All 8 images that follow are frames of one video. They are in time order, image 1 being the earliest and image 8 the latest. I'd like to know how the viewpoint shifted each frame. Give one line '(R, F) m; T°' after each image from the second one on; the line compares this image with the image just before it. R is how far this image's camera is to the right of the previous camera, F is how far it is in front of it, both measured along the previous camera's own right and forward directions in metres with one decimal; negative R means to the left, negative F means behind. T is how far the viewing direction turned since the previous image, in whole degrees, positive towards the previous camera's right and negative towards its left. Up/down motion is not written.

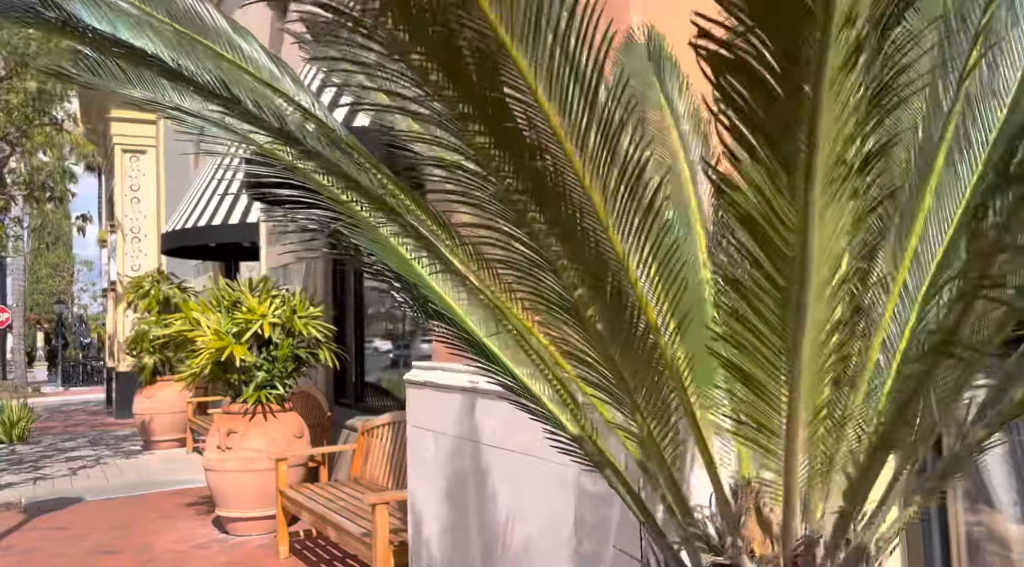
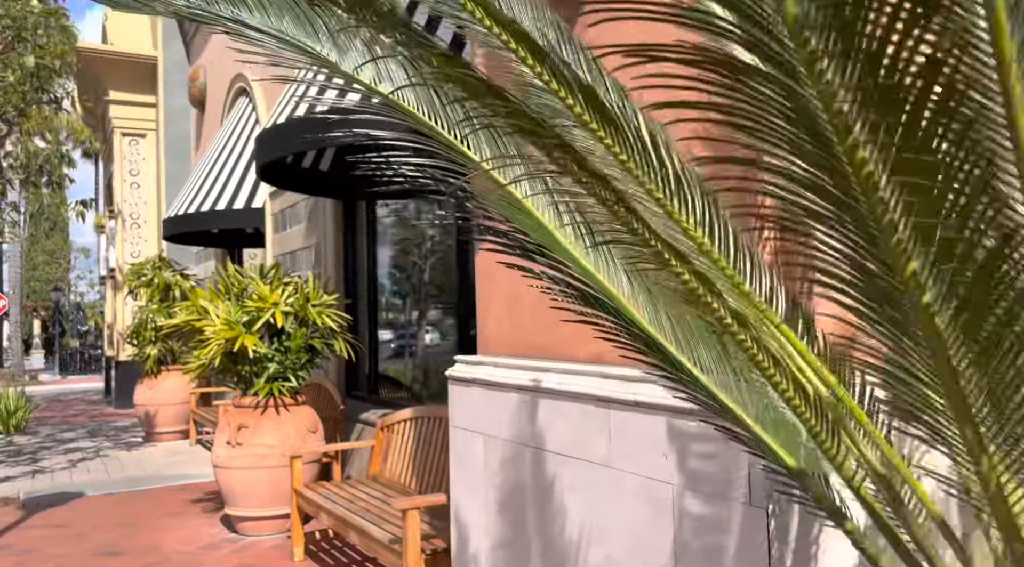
(-0.2, +0.4) m; 0°
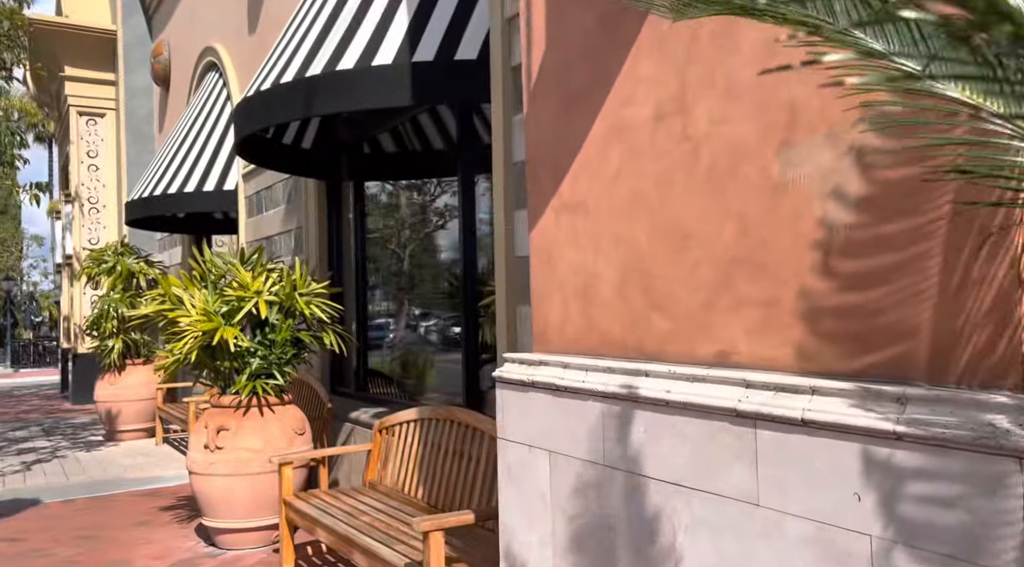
(-0.3, +0.6) m; +3°
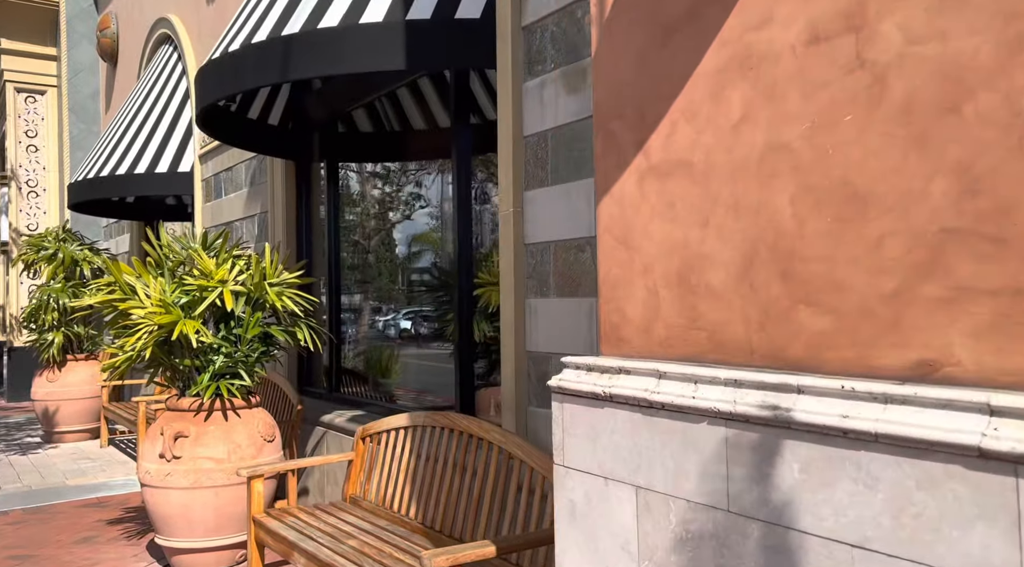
(-0.3, +0.6) m; +3°
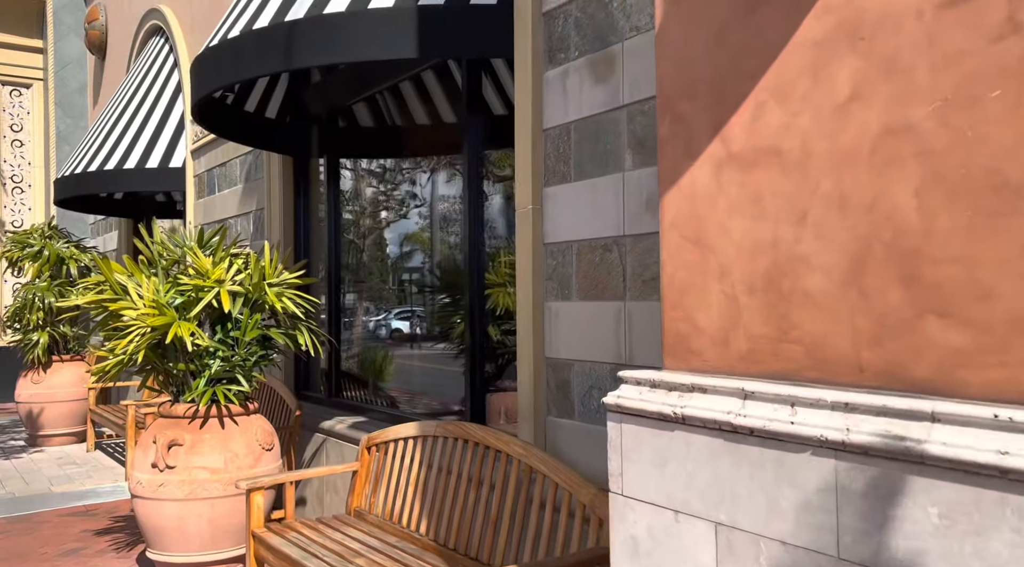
(-0.1, +0.2) m; +1°
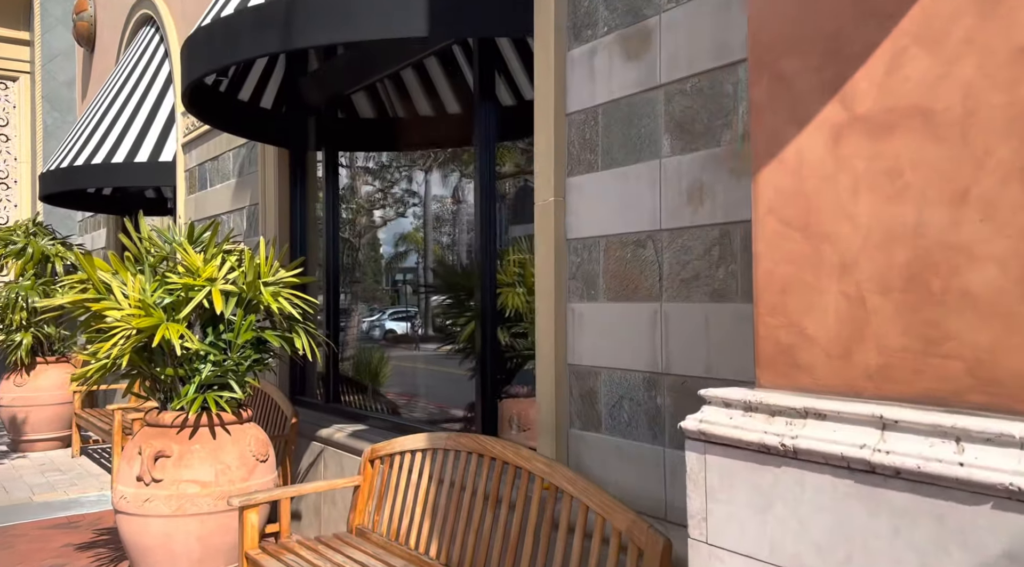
(-0.1, +0.3) m; +1°
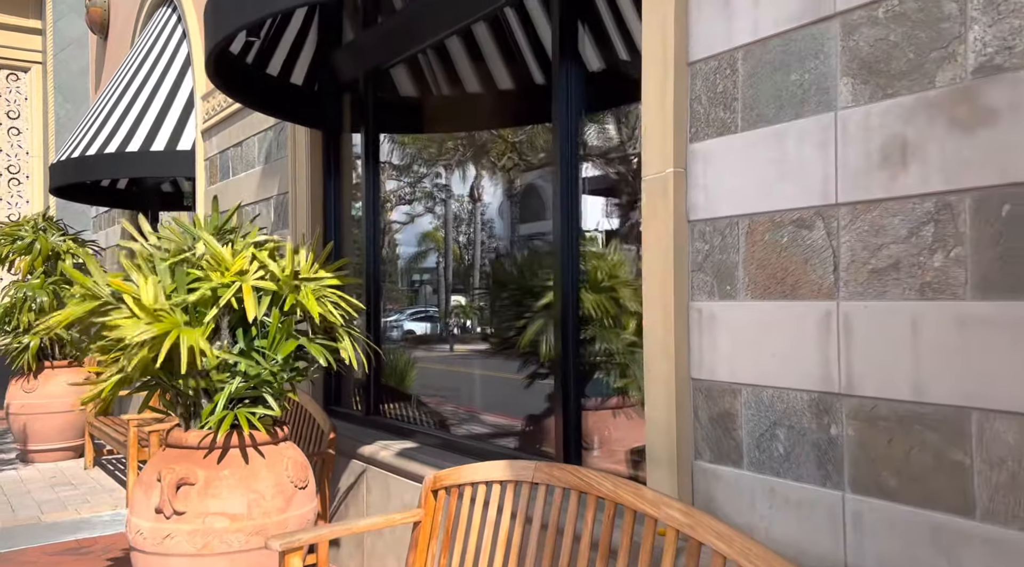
(-0.3, +0.7) m; -1°
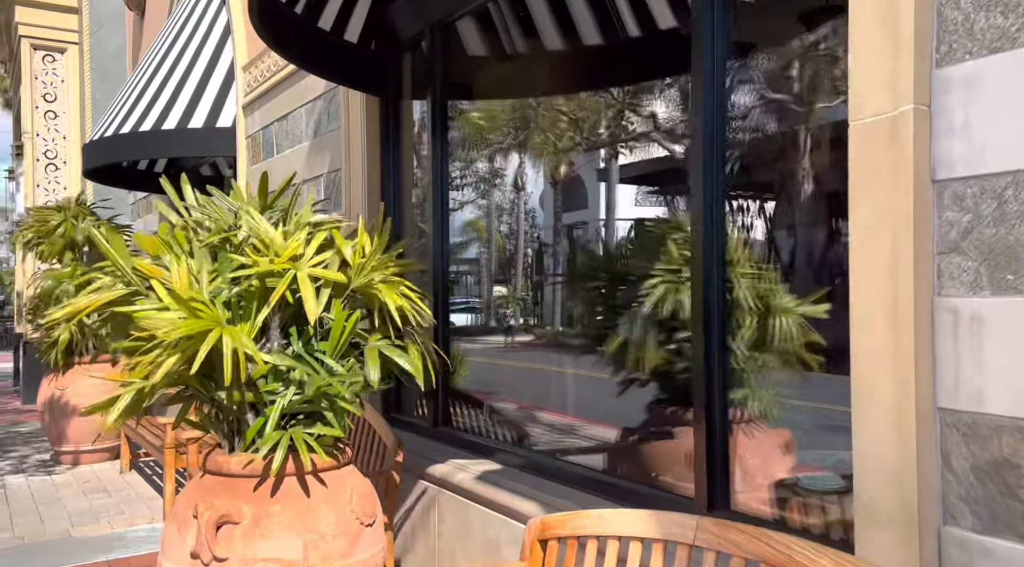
(-0.3, +0.8) m; -3°
